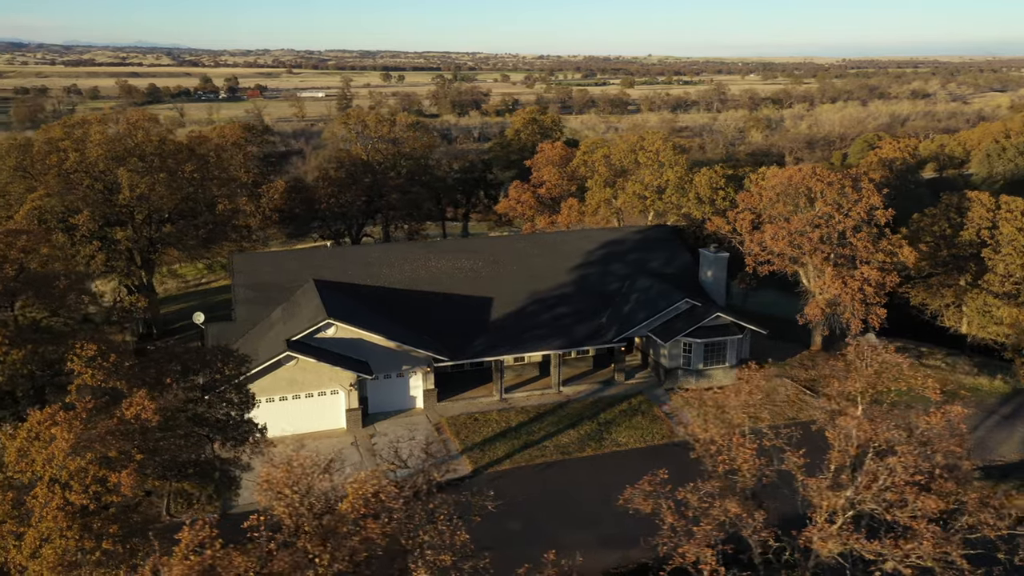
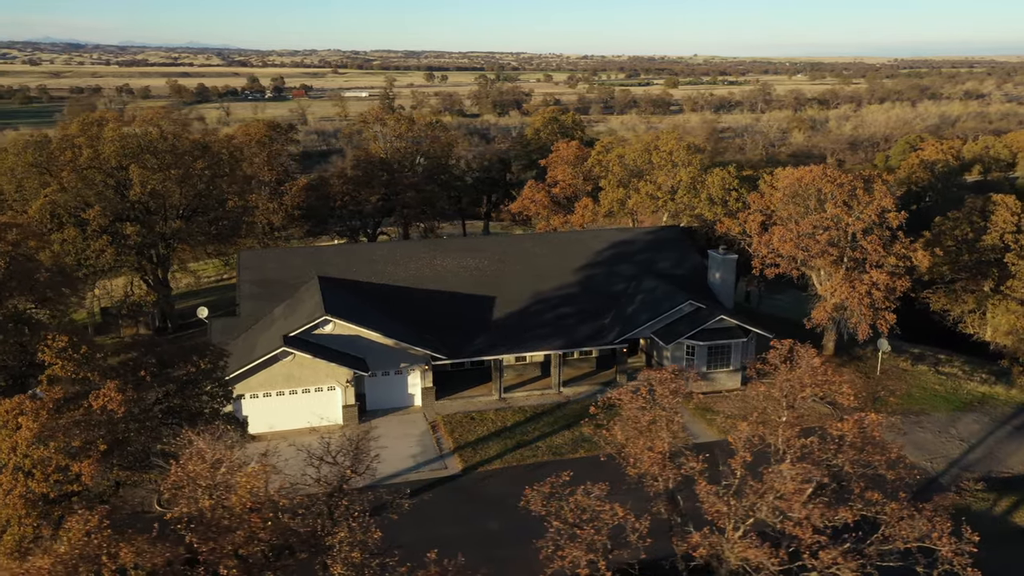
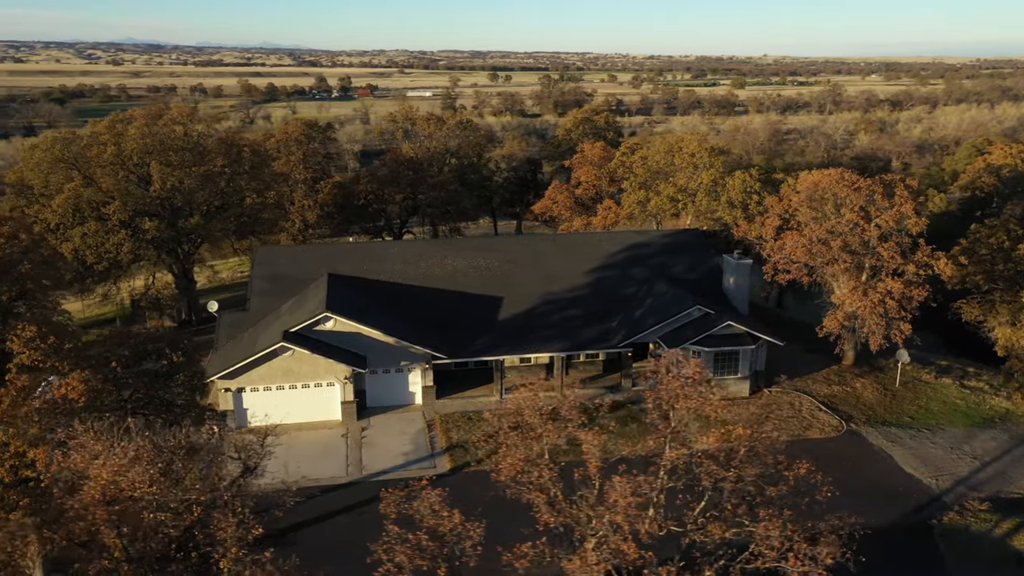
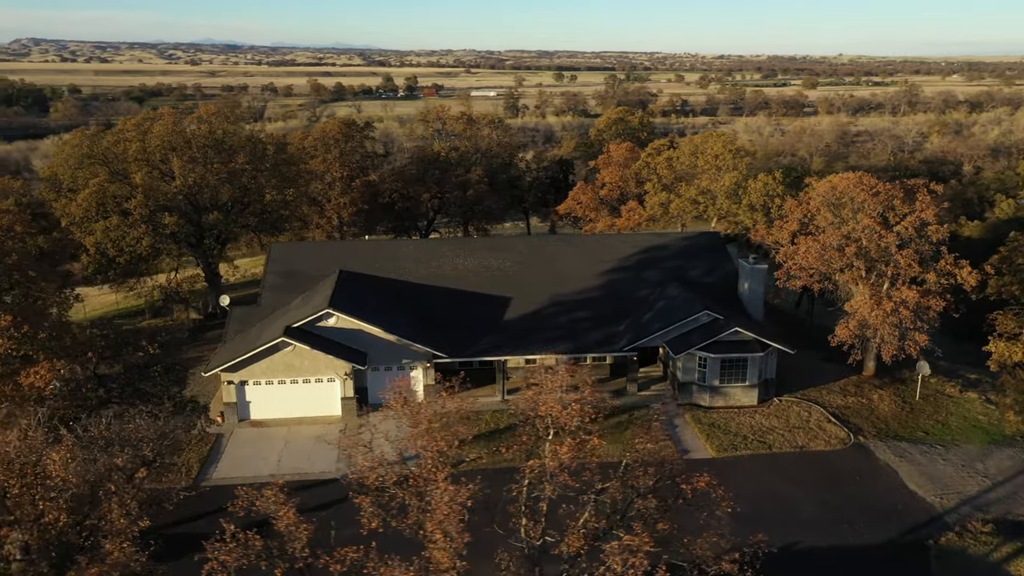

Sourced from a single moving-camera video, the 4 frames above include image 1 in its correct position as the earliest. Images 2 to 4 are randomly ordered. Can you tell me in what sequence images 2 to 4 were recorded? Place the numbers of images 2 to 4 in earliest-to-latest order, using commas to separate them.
2, 3, 4
